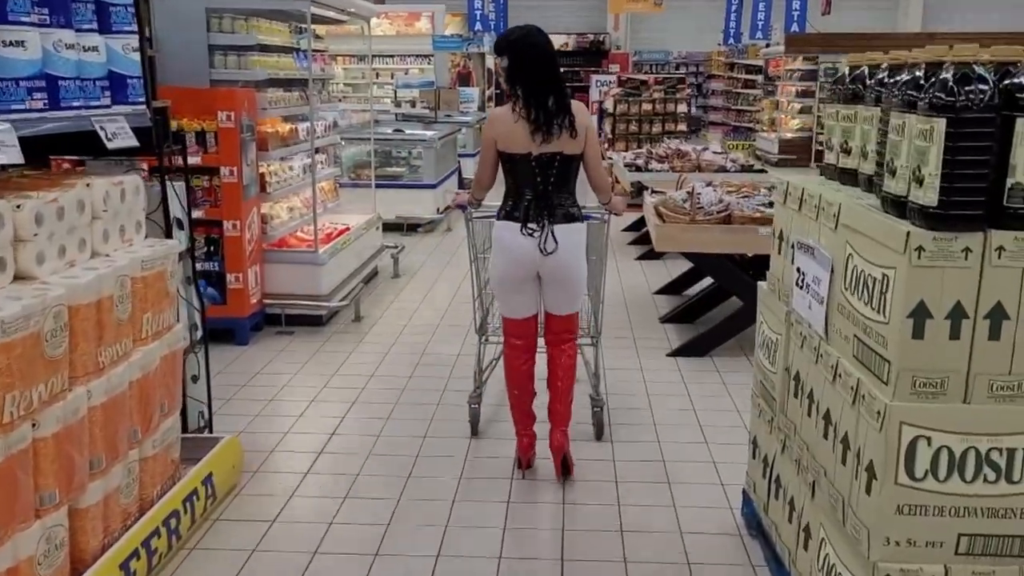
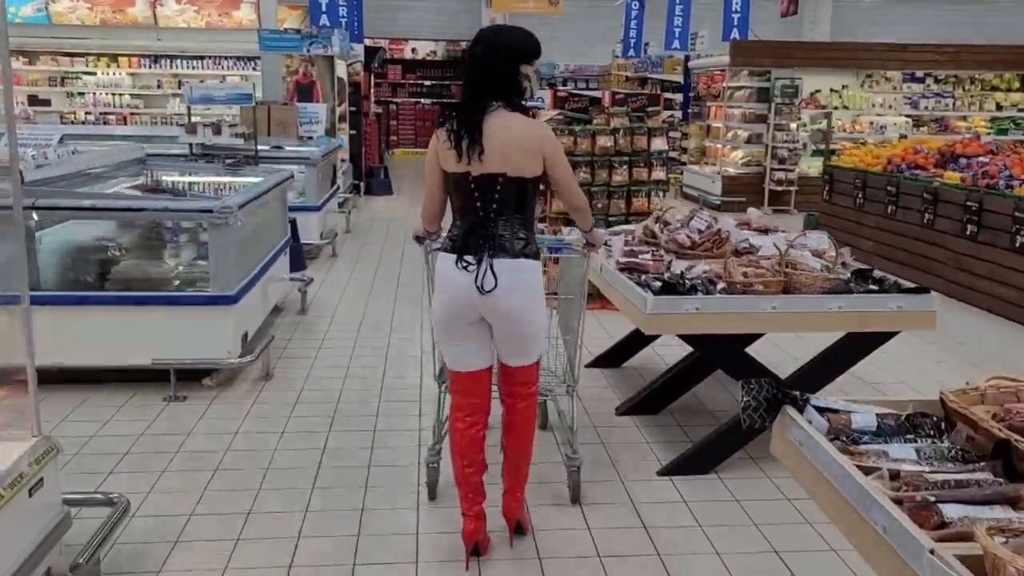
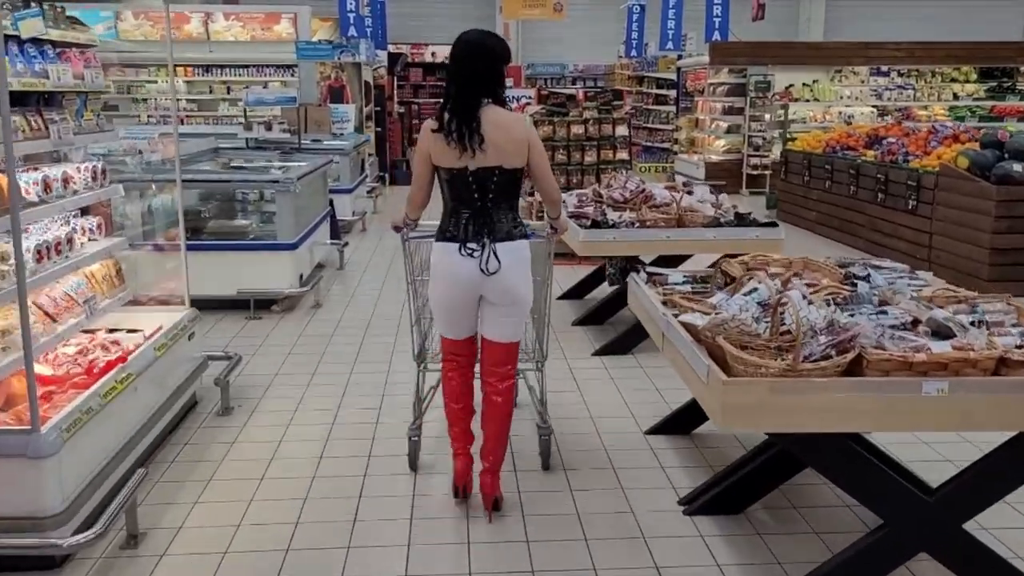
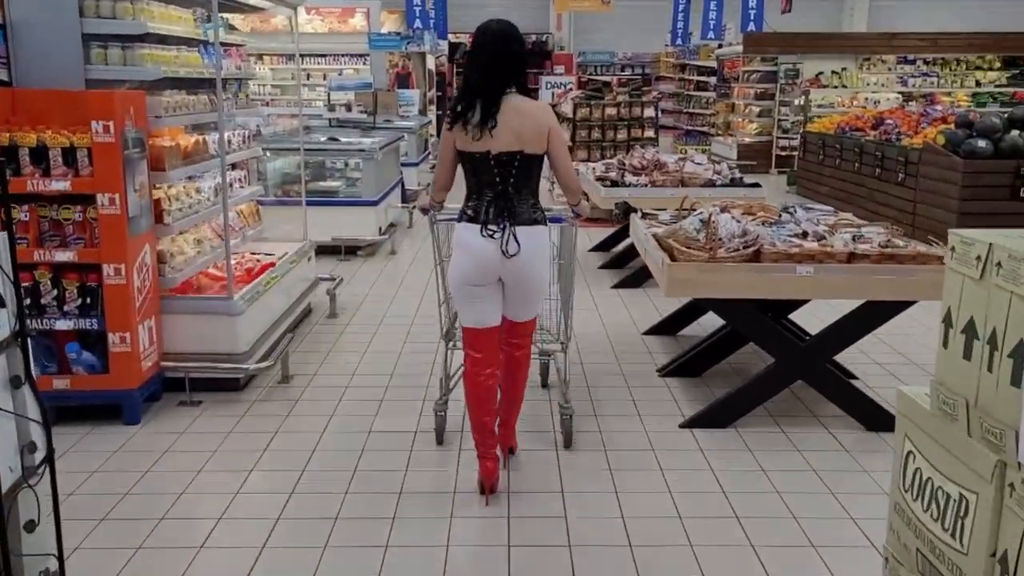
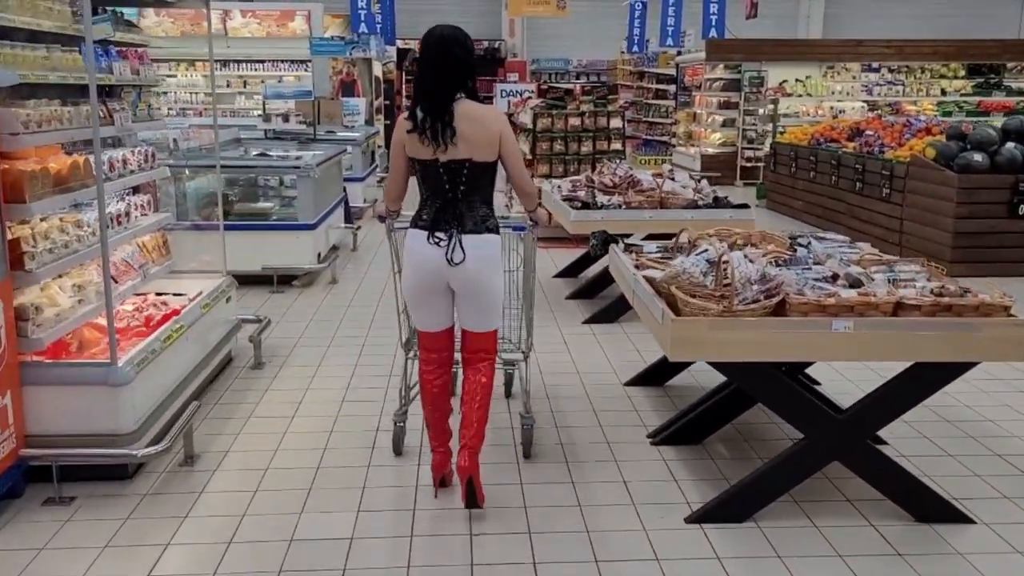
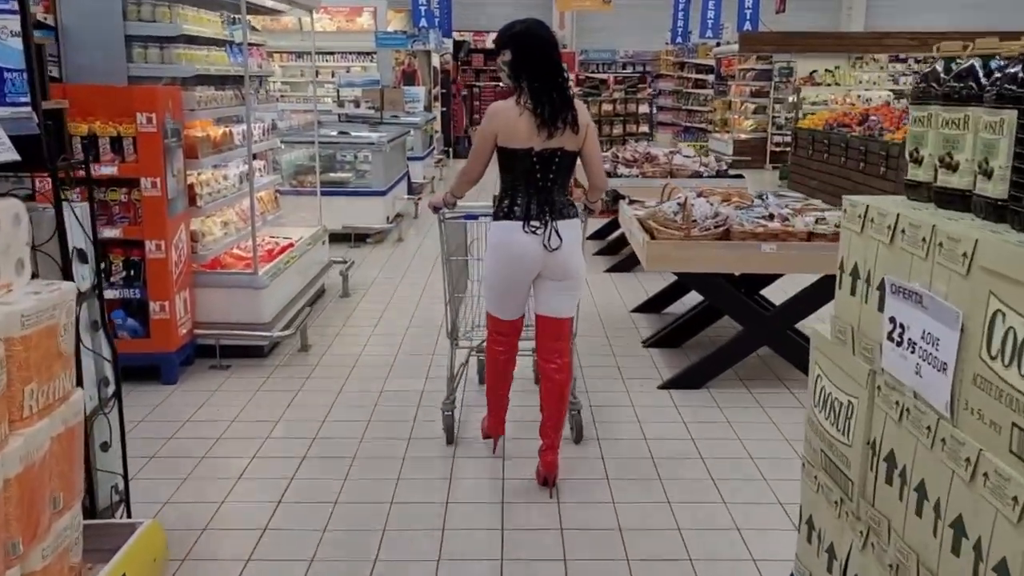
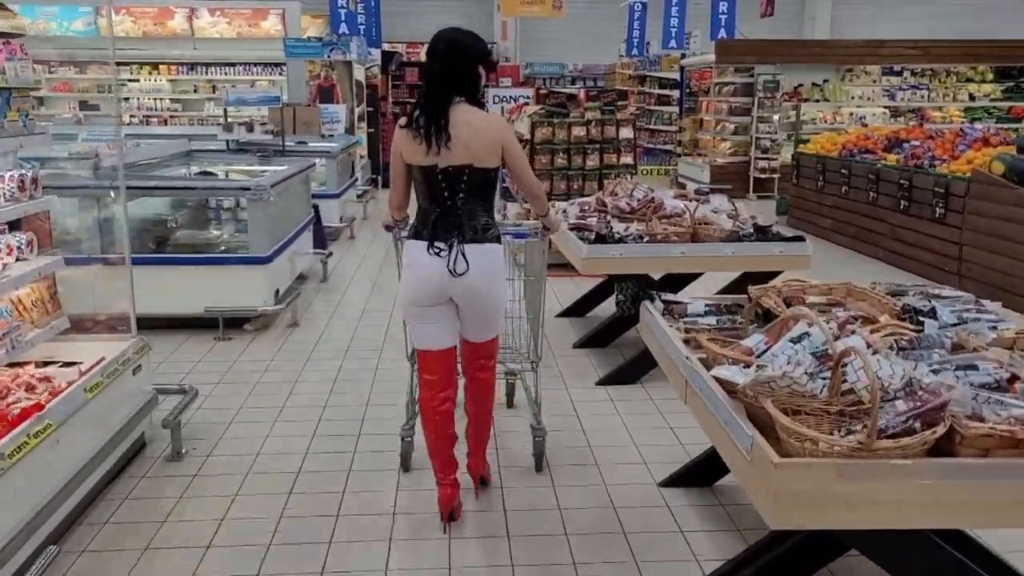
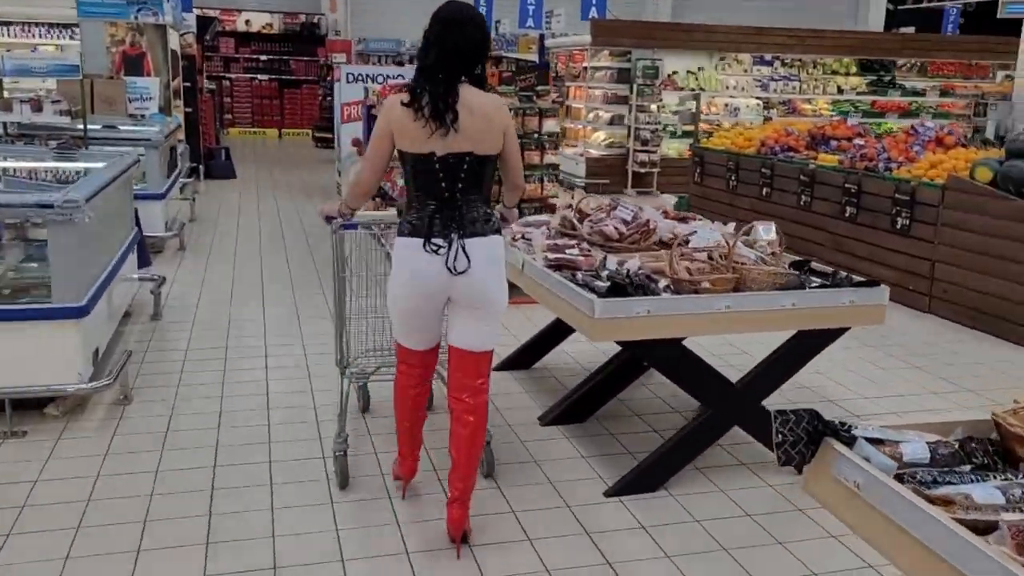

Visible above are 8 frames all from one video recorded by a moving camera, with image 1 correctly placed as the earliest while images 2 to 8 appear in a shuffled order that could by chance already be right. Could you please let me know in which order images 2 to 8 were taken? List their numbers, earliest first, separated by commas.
6, 4, 5, 3, 7, 2, 8
